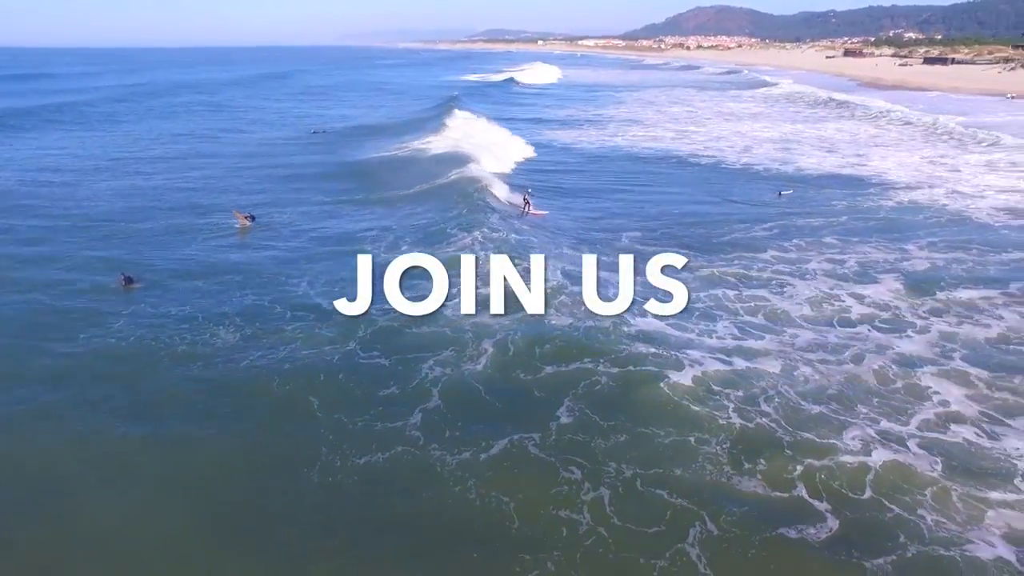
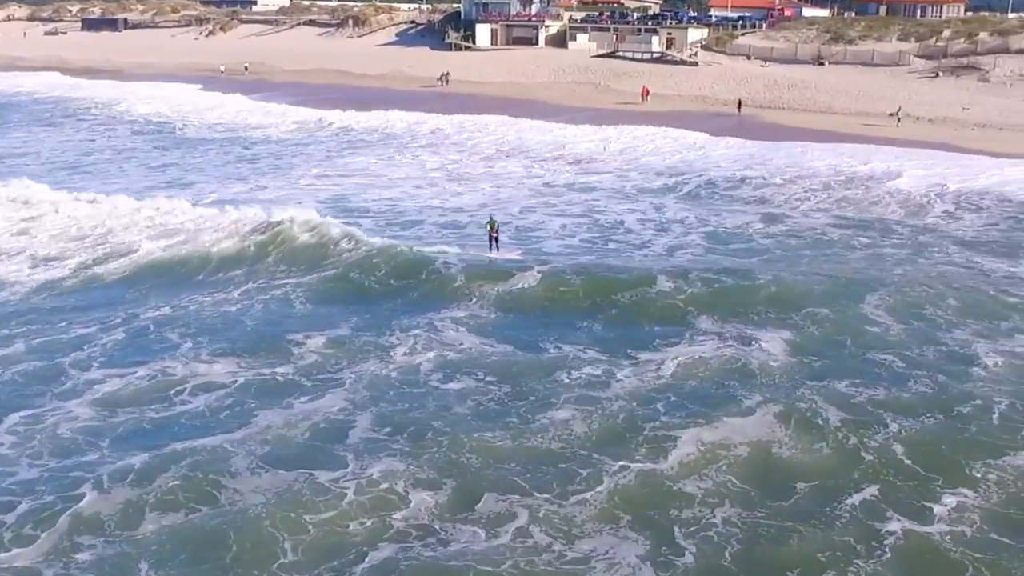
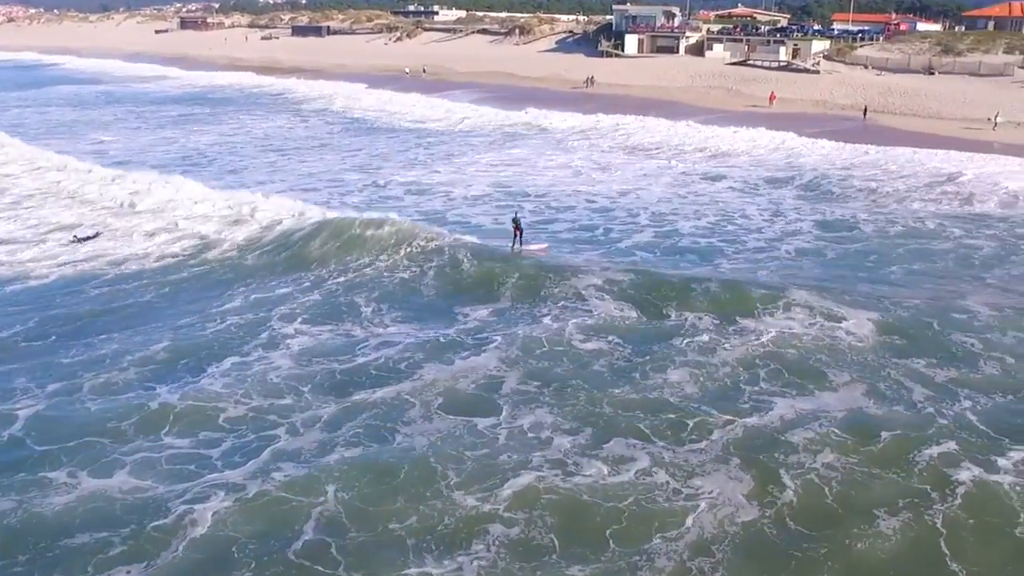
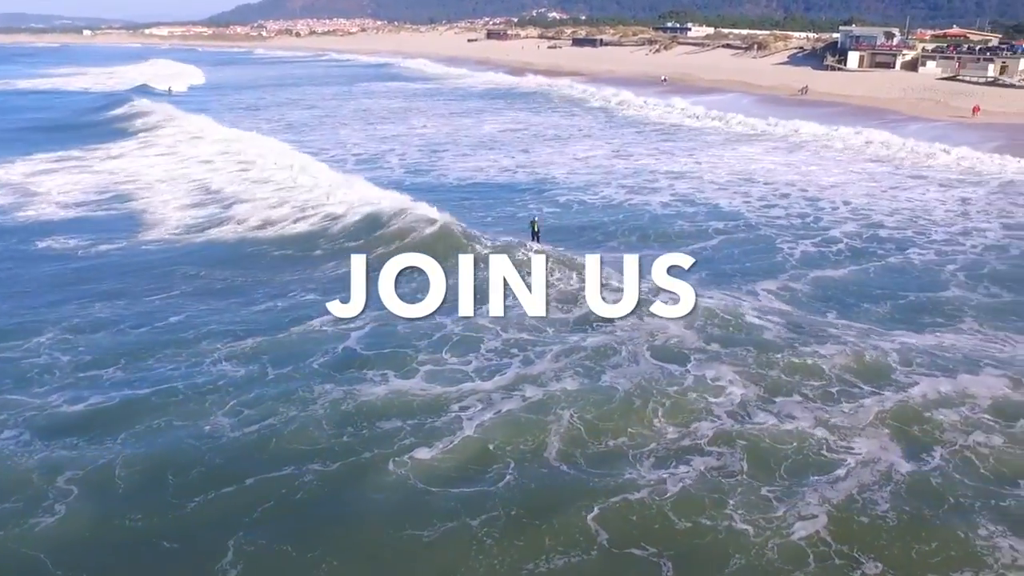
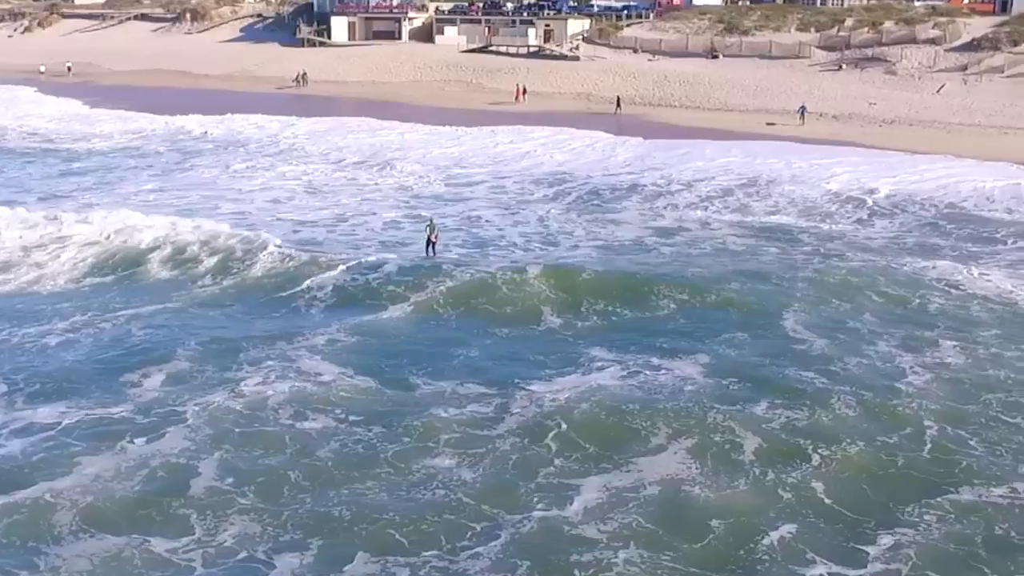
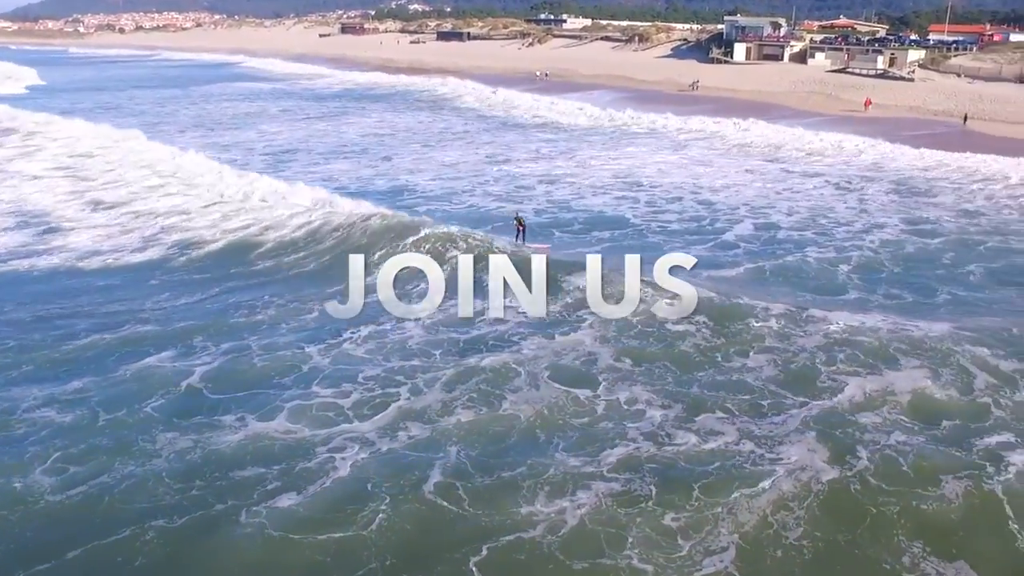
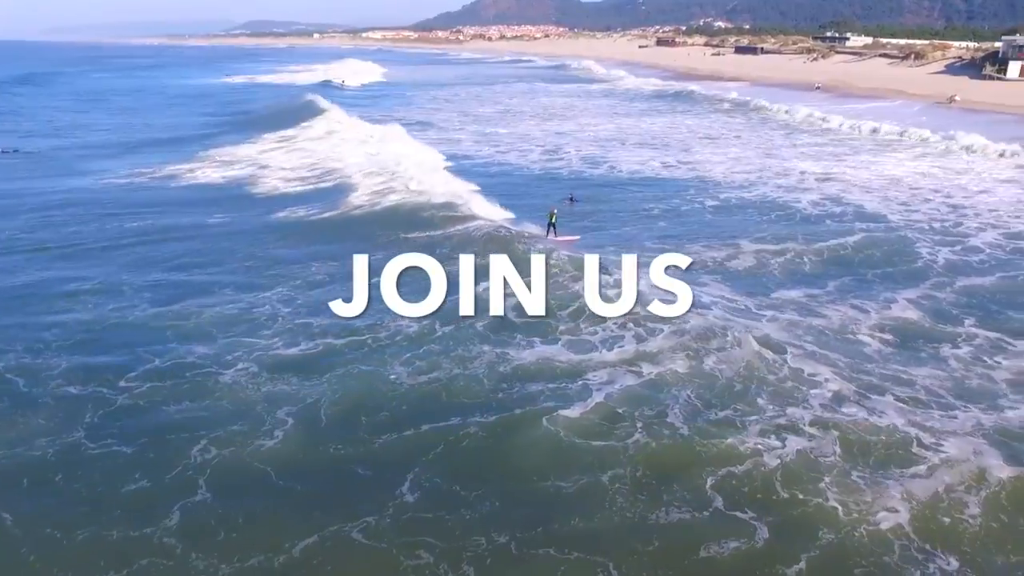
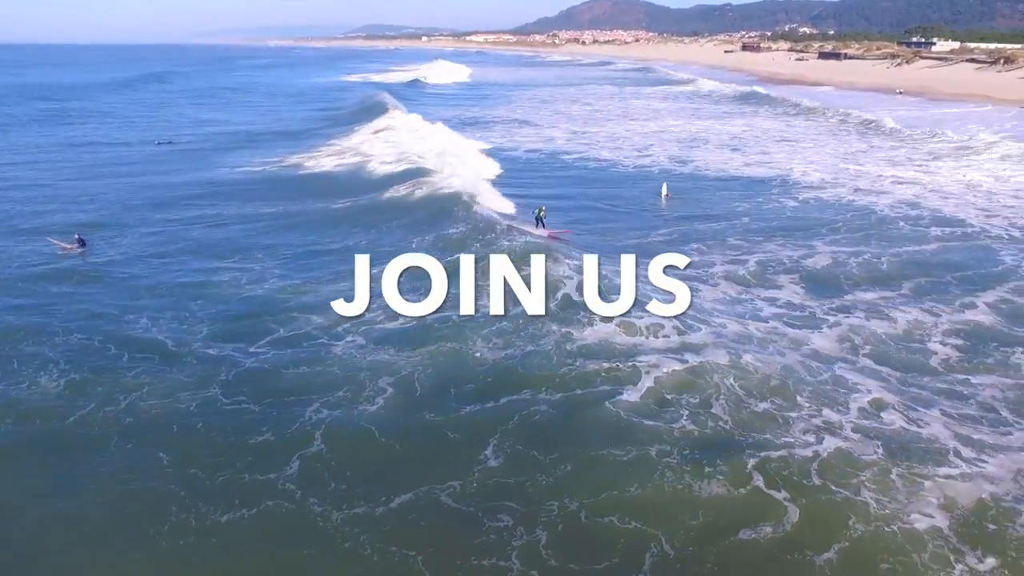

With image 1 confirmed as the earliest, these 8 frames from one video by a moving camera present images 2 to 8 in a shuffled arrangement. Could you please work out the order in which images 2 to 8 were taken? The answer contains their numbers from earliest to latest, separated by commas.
8, 7, 4, 6, 3, 2, 5
